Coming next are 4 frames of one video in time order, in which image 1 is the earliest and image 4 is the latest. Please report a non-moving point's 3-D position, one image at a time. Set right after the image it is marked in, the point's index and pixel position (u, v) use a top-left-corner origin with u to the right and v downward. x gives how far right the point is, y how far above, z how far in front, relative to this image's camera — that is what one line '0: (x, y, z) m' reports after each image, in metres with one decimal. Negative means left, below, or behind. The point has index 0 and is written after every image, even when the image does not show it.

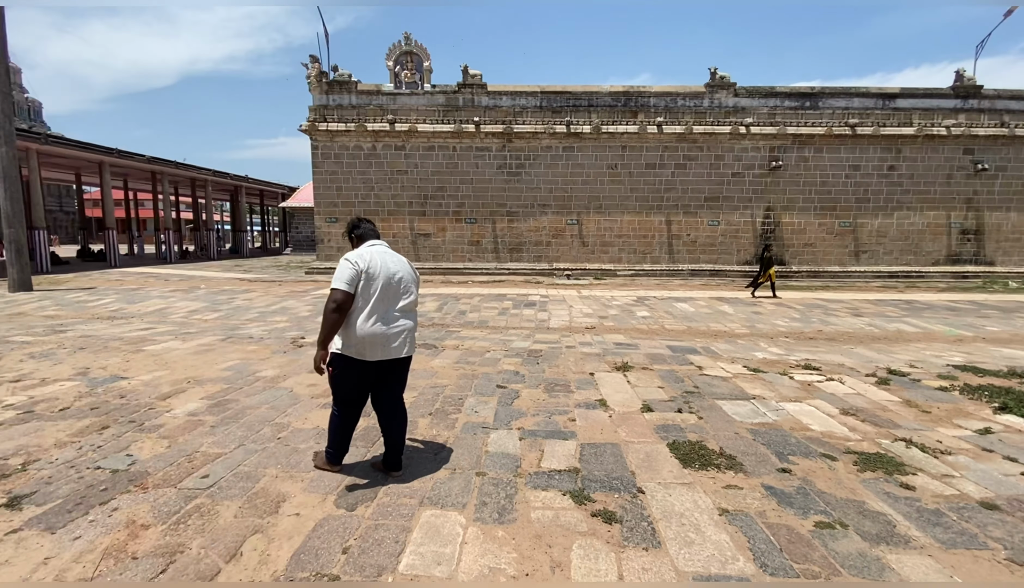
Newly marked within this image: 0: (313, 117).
0: (-5.9, +5.2, +14.2) m
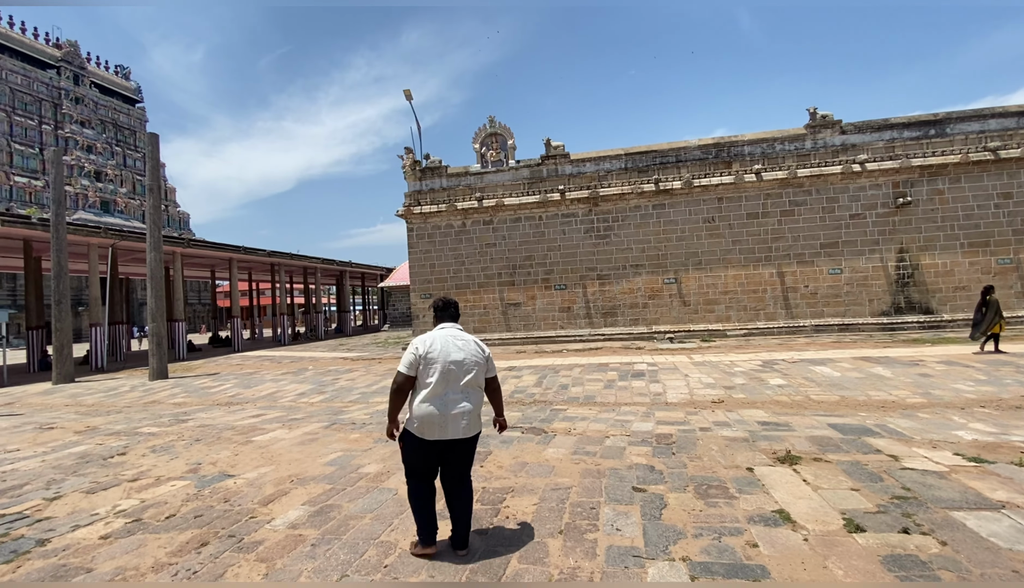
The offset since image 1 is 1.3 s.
0: (-3.3, +2.9, +15.1) m
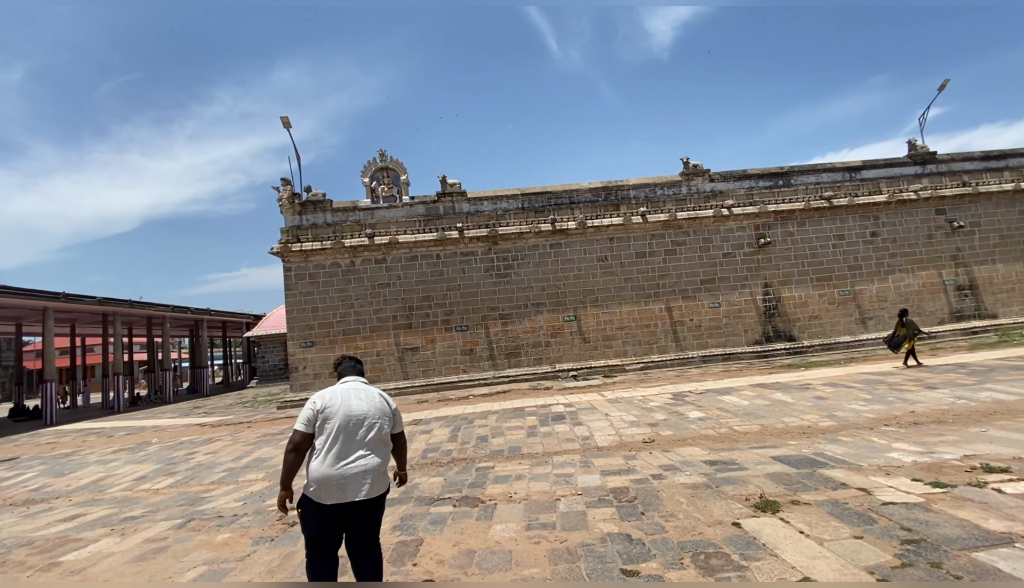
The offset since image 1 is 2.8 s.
0: (-6.4, +1.5, +13.4) m
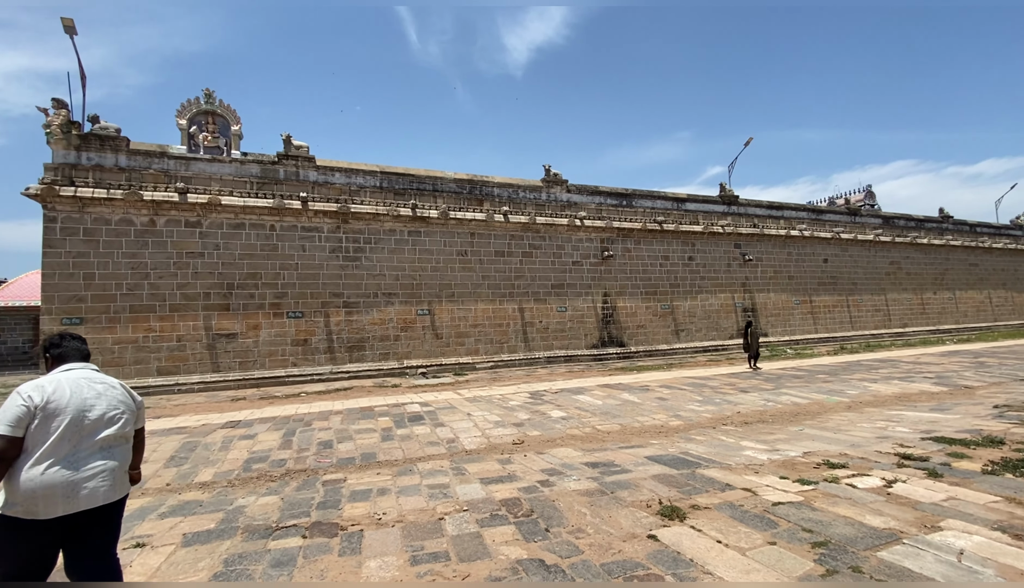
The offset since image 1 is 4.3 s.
0: (-9.6, +2.4, +10.0) m
